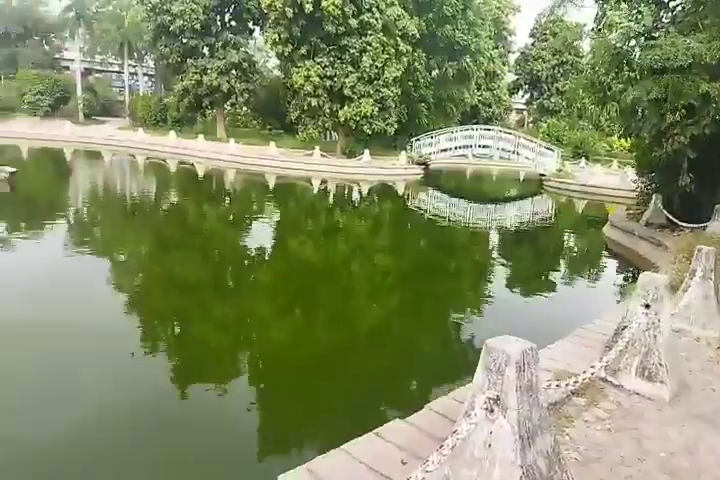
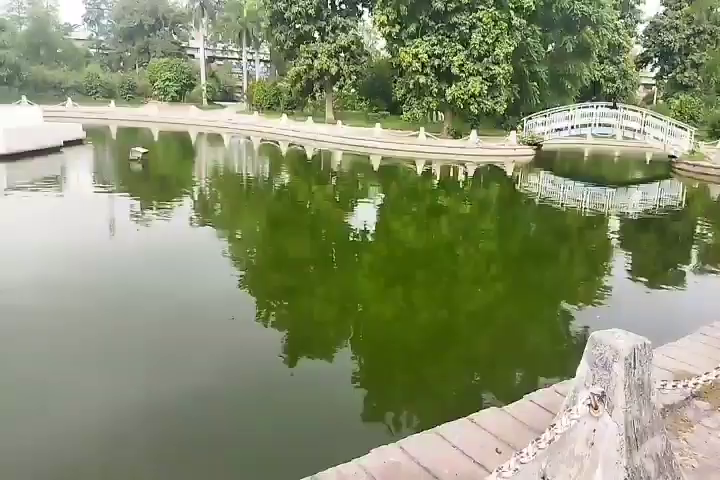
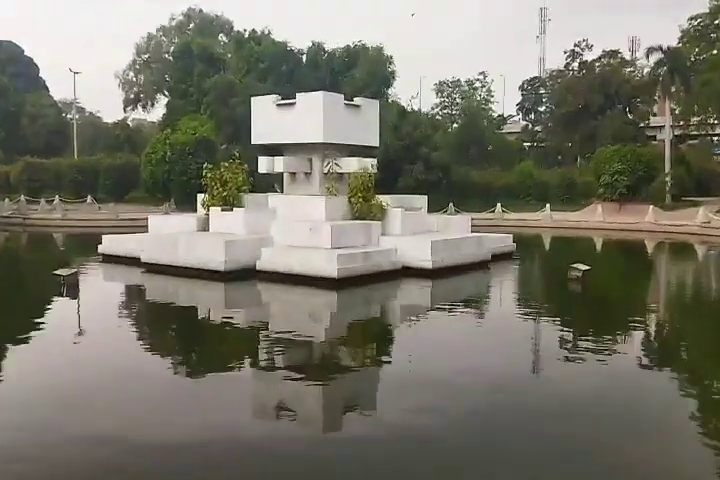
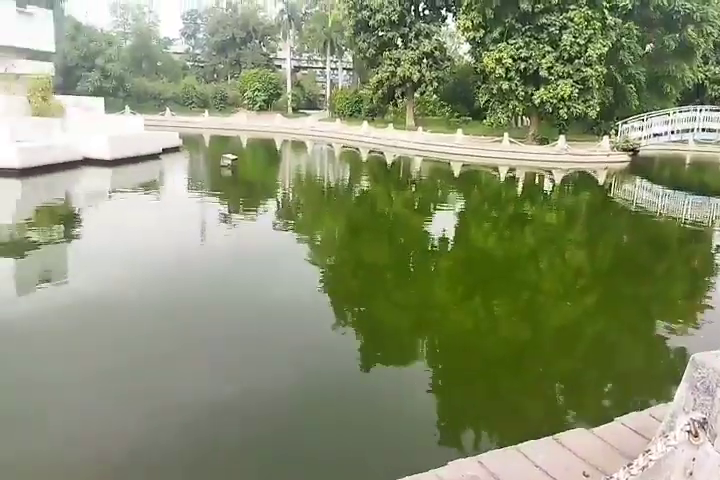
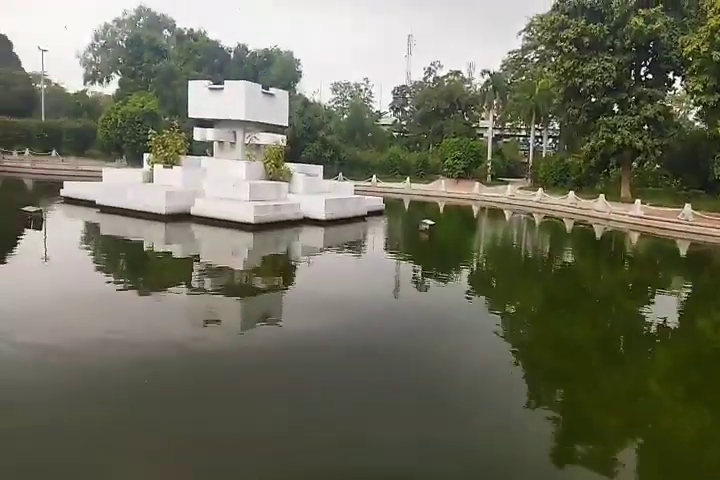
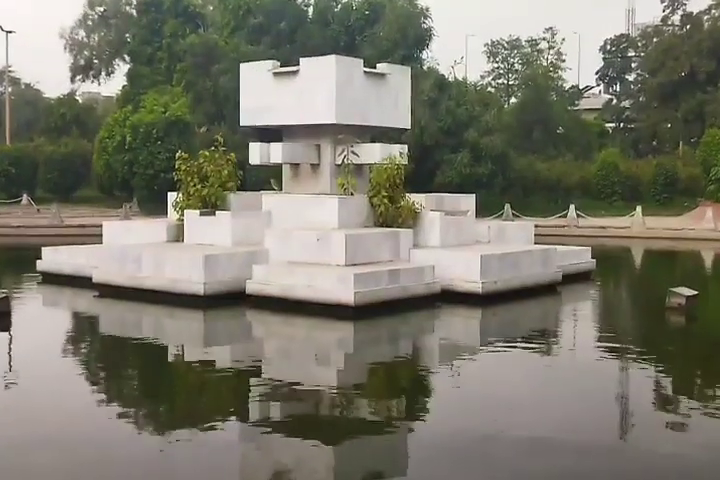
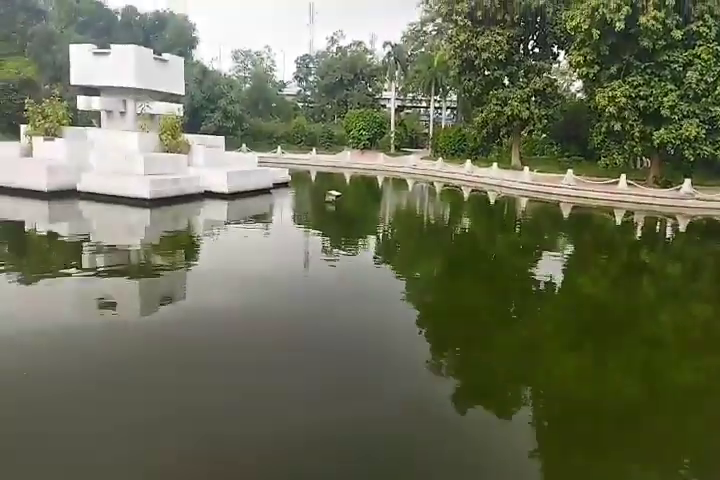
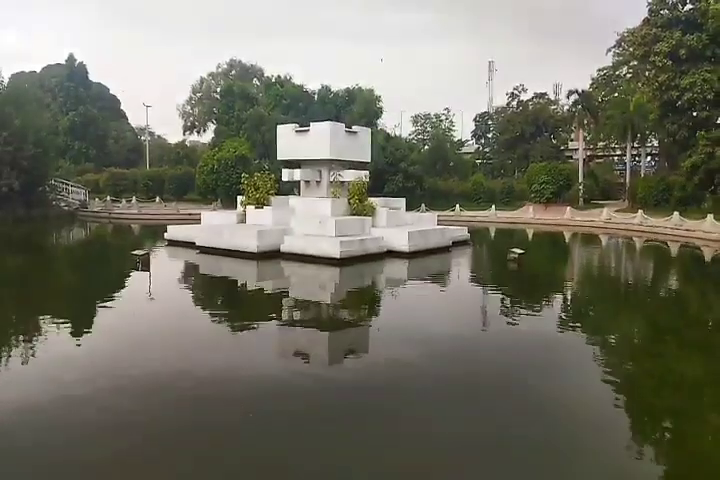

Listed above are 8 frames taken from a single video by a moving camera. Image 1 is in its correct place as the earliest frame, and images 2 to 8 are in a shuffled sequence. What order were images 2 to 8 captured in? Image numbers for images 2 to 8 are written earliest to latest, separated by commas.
2, 4, 7, 5, 8, 3, 6
